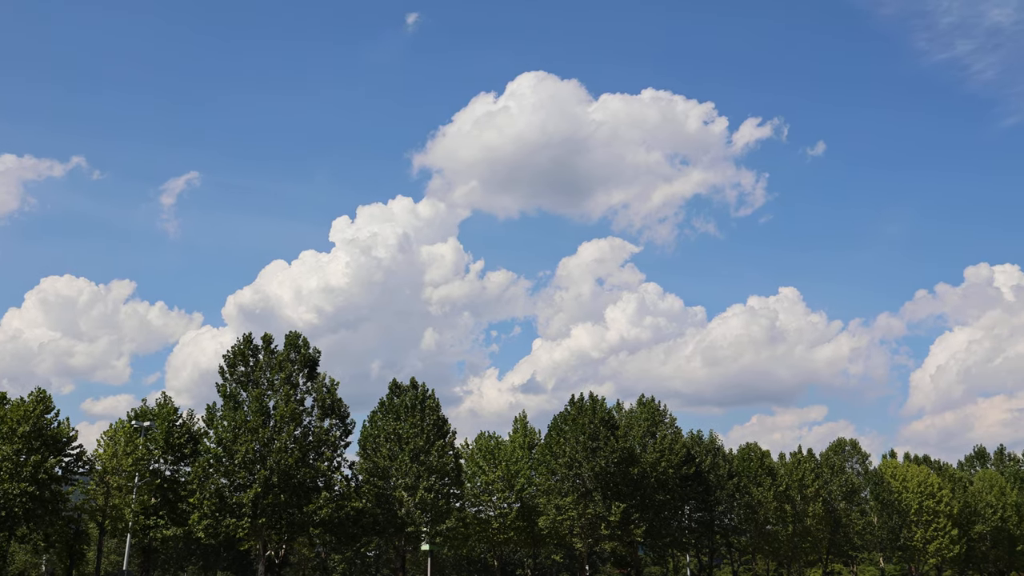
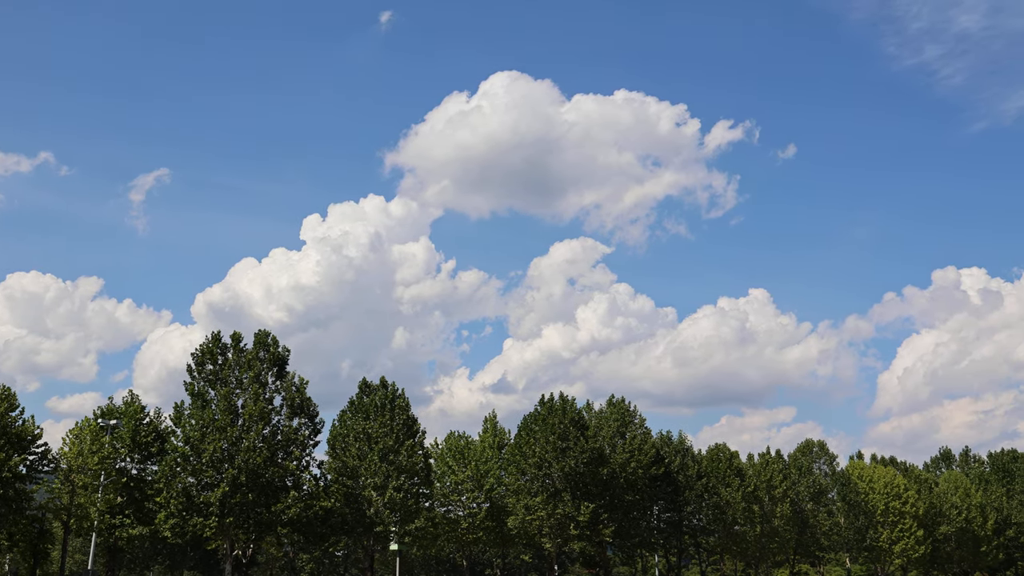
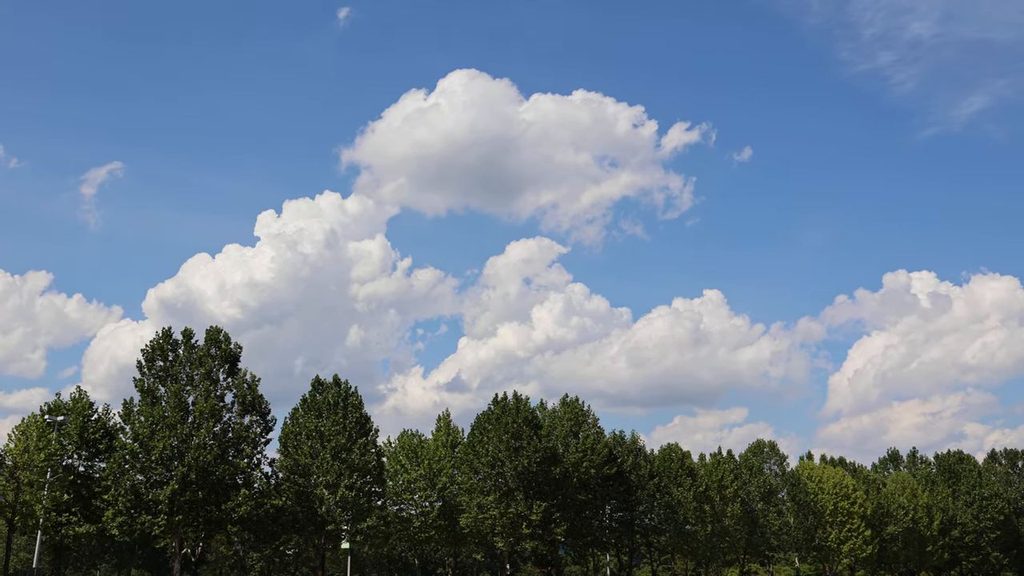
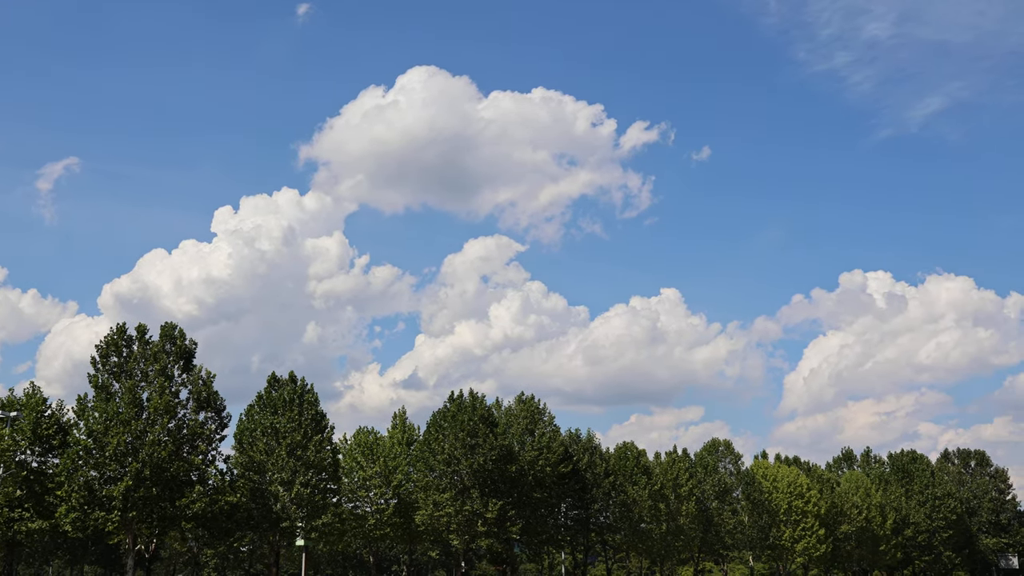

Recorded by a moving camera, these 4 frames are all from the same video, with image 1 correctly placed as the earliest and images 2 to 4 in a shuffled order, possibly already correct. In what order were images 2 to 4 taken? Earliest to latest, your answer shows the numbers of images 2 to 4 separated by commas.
2, 3, 4
